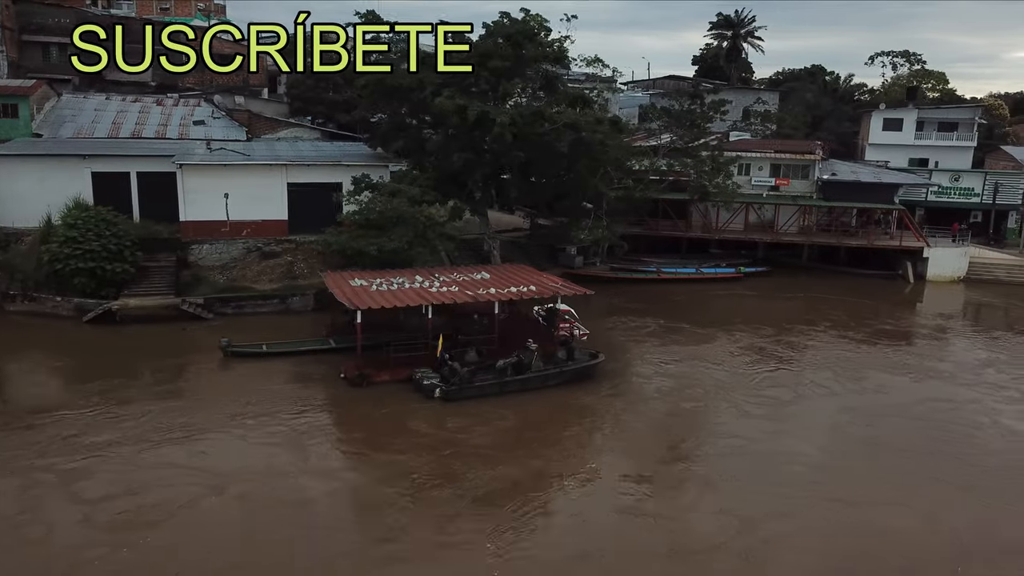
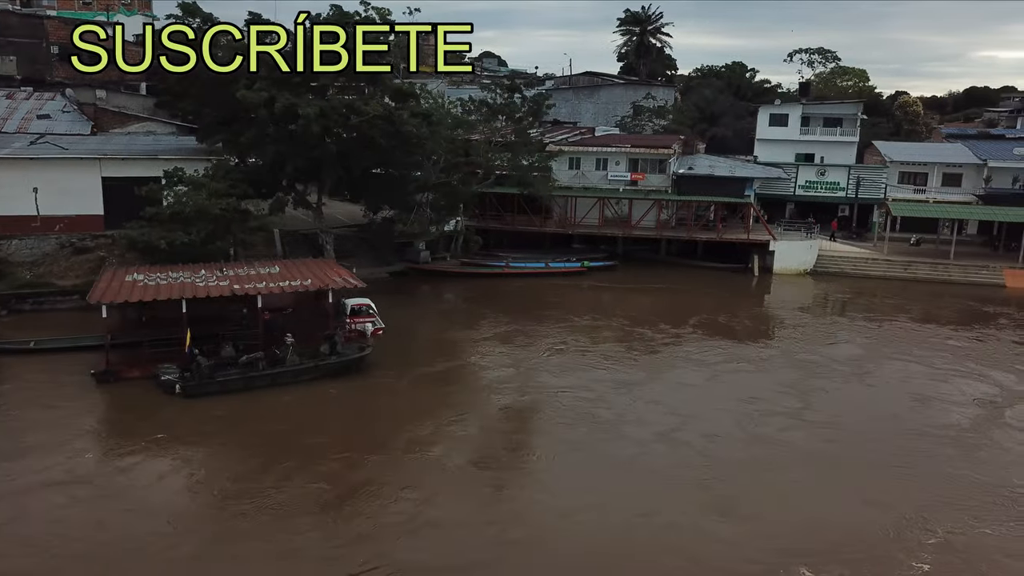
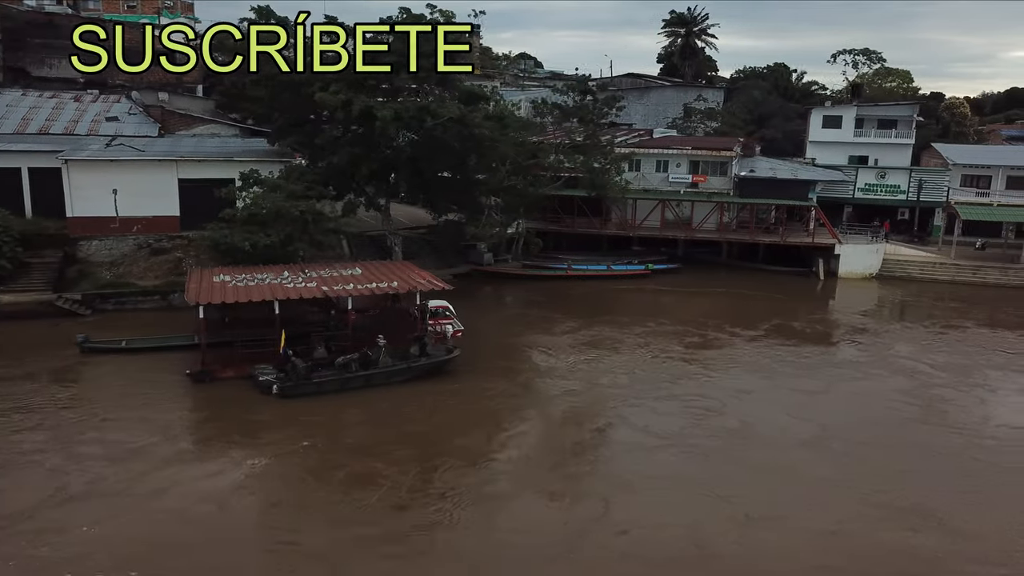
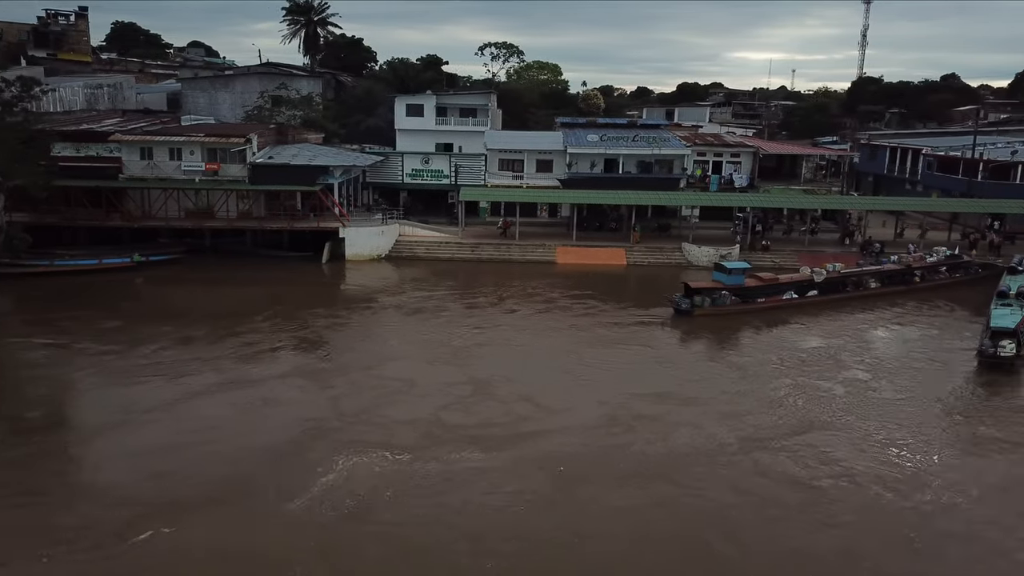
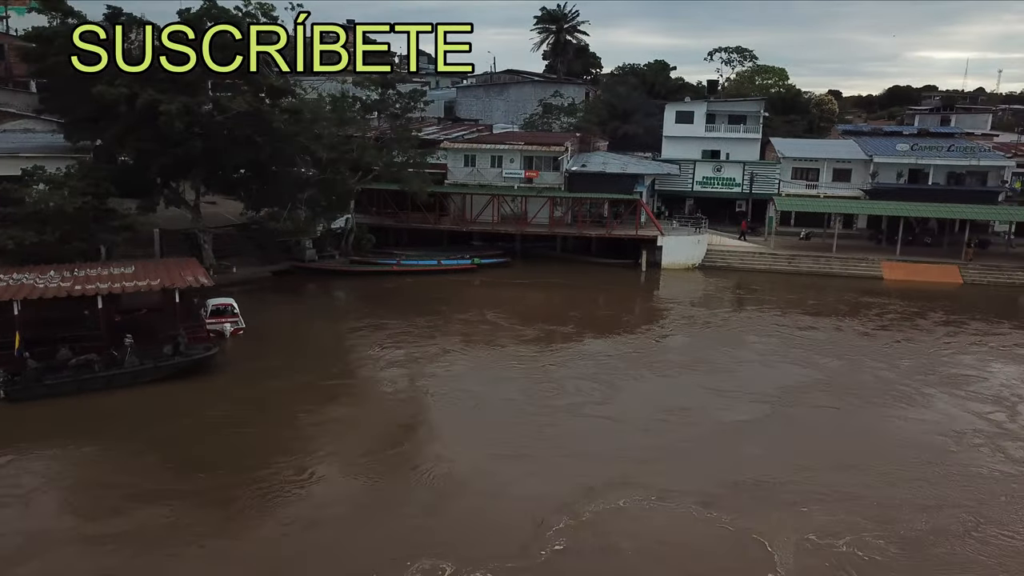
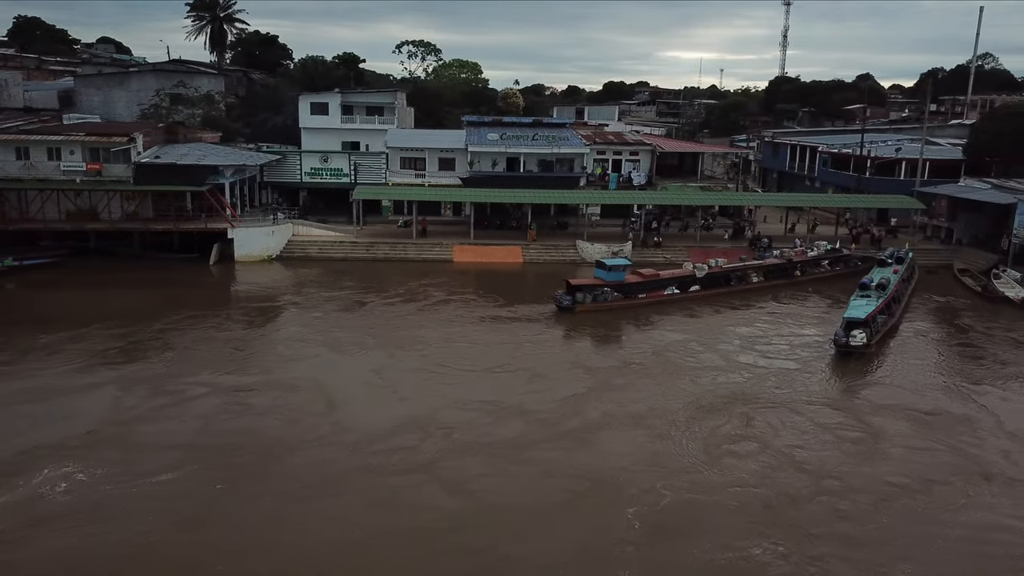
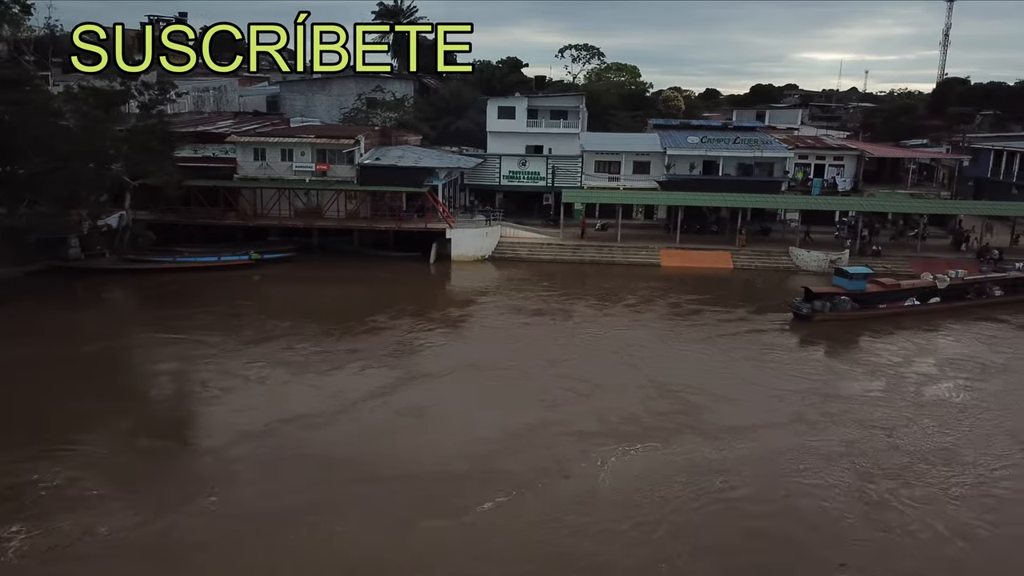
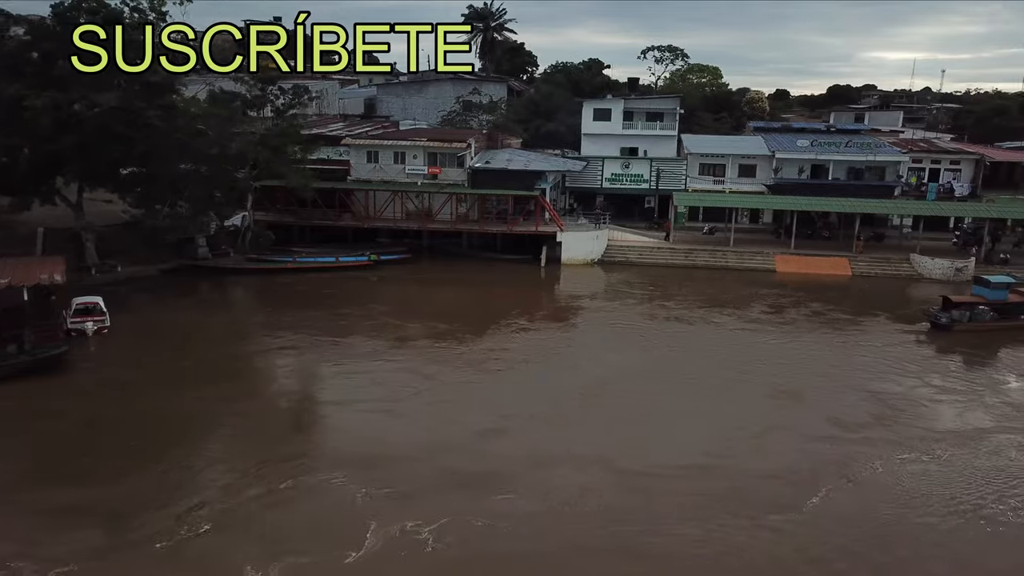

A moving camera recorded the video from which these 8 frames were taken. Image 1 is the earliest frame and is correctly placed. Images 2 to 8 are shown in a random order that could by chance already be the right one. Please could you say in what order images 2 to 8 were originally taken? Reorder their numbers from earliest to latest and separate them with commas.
3, 2, 5, 8, 7, 4, 6
